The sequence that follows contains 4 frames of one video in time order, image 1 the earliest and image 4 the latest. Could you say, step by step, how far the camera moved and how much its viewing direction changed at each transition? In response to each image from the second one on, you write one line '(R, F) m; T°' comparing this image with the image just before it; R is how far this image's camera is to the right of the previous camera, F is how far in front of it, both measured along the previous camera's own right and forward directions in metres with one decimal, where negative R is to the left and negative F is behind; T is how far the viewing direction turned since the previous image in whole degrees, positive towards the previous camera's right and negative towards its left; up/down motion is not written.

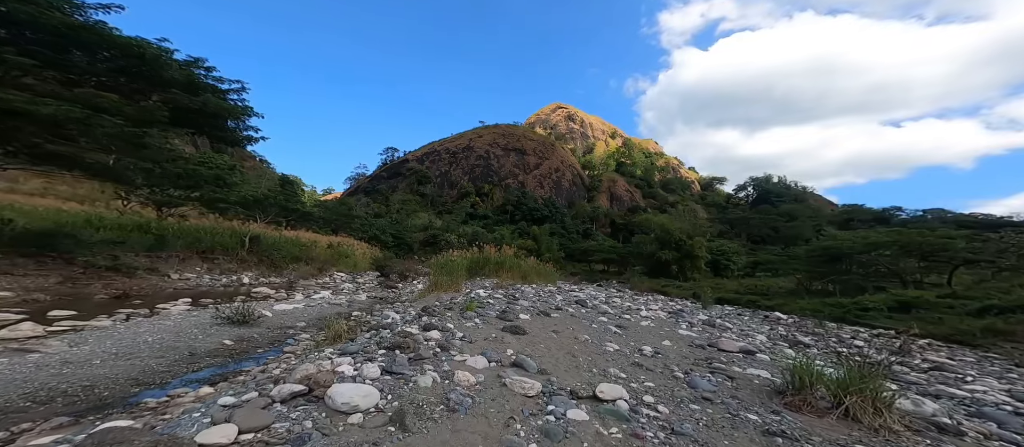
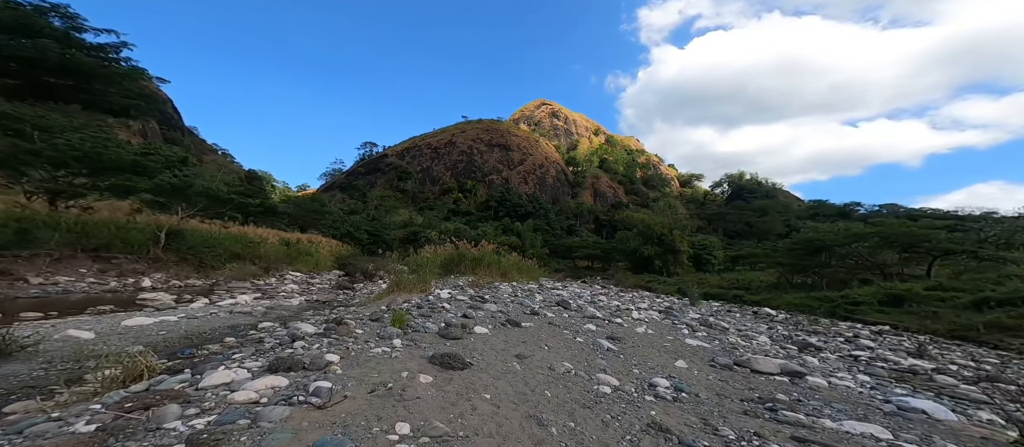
(+0.3, +1.5) m; +3°
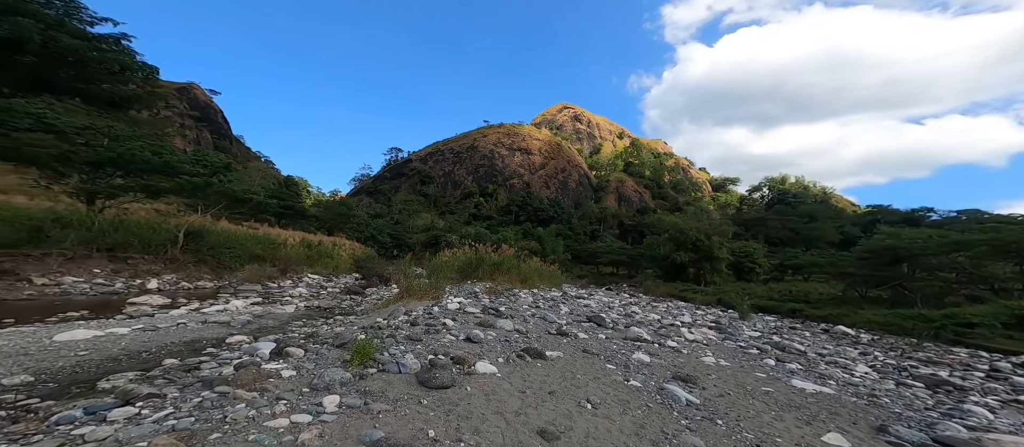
(0.0, +1.2) m; -5°
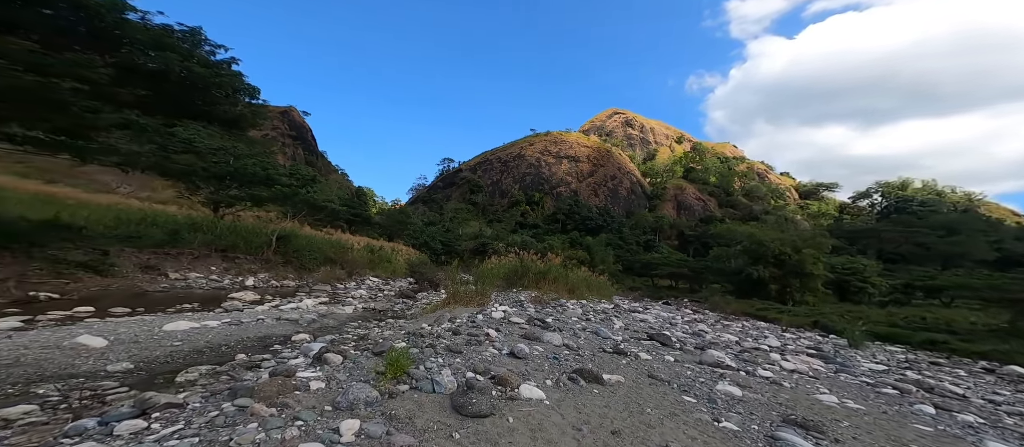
(+0.1, +0.3) m; -10°
